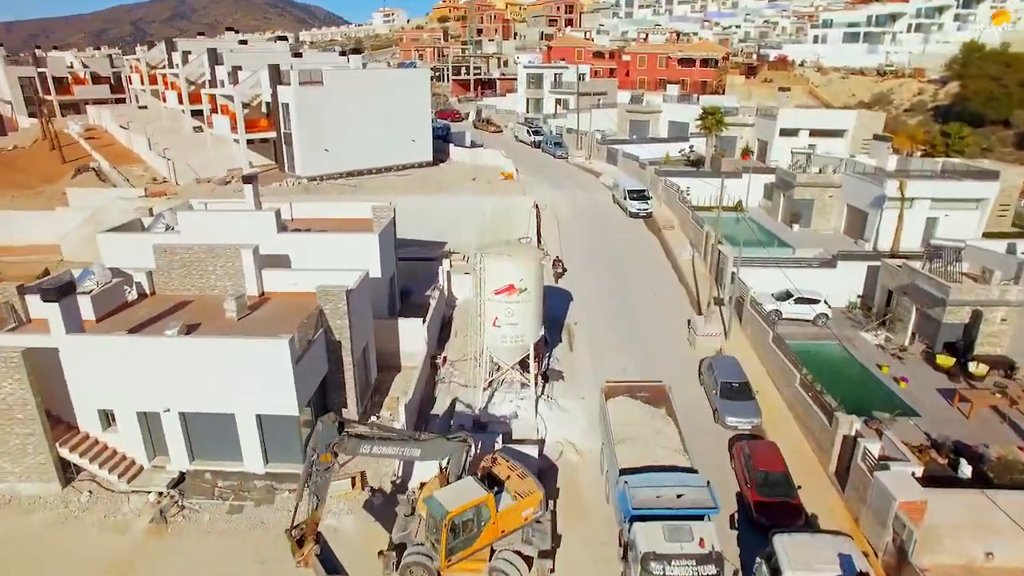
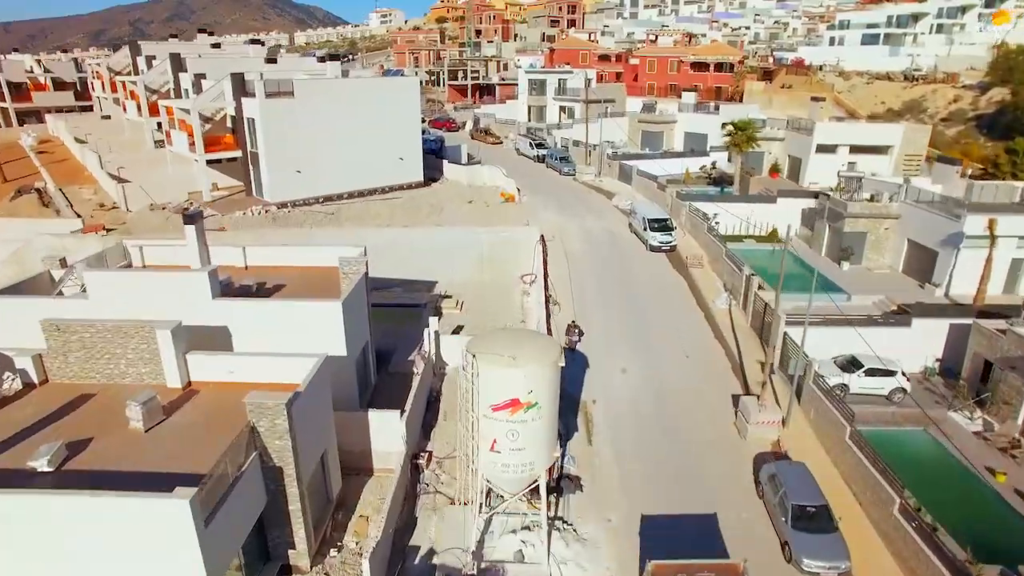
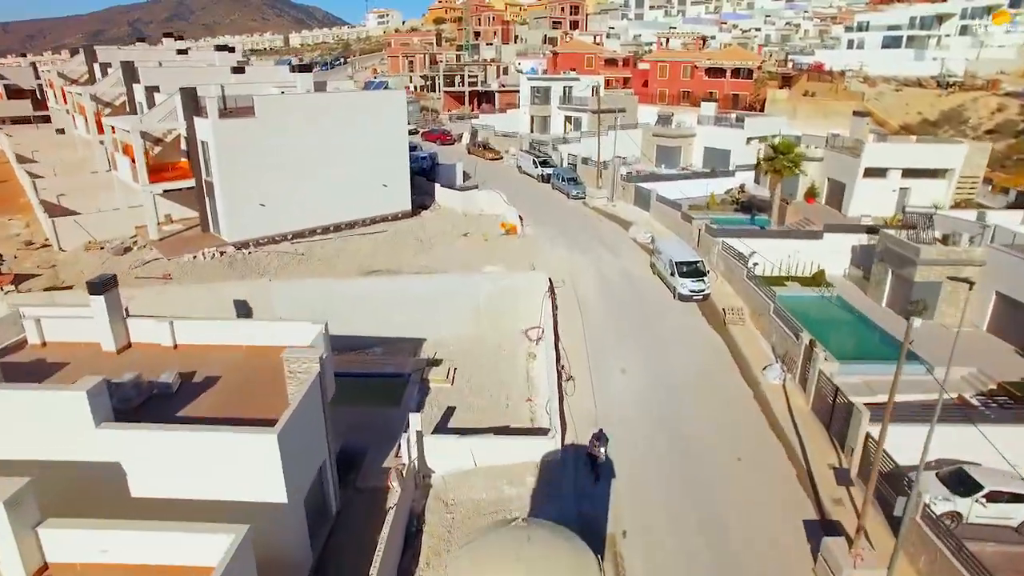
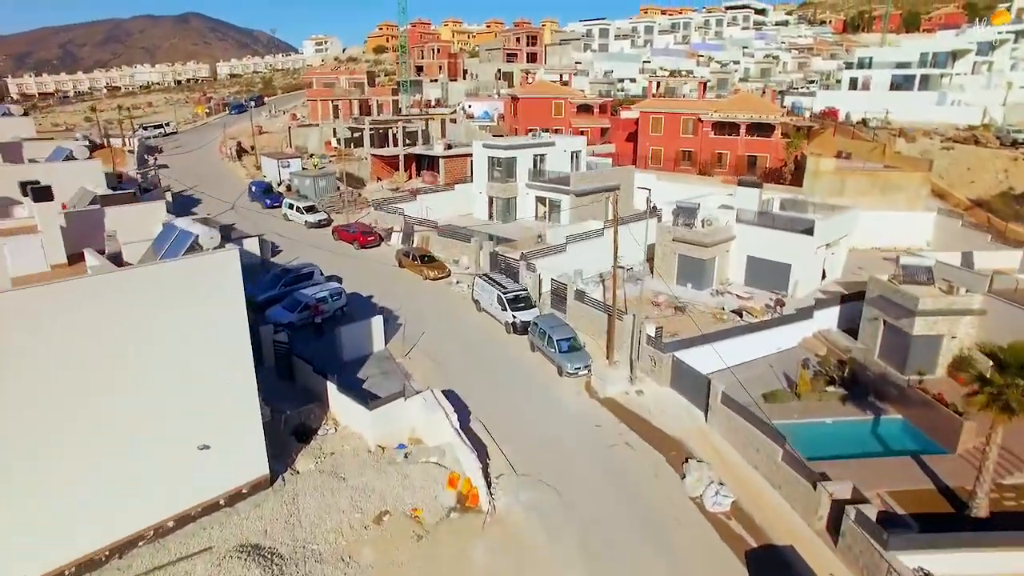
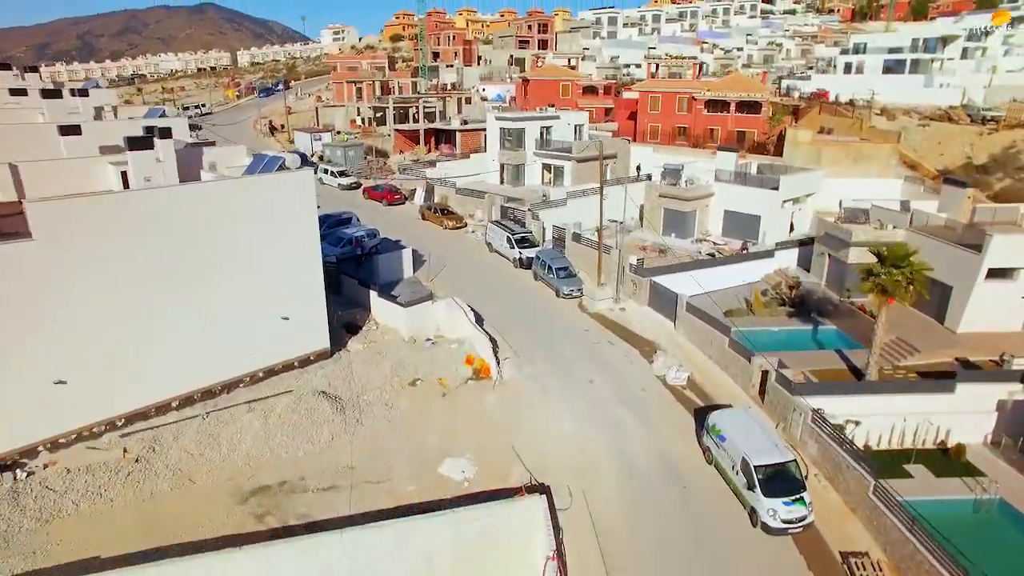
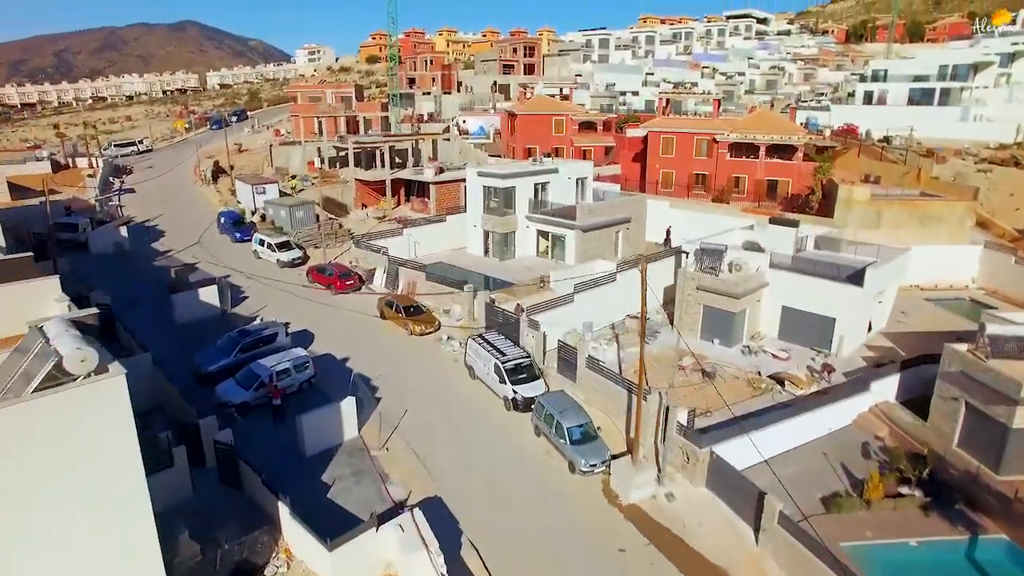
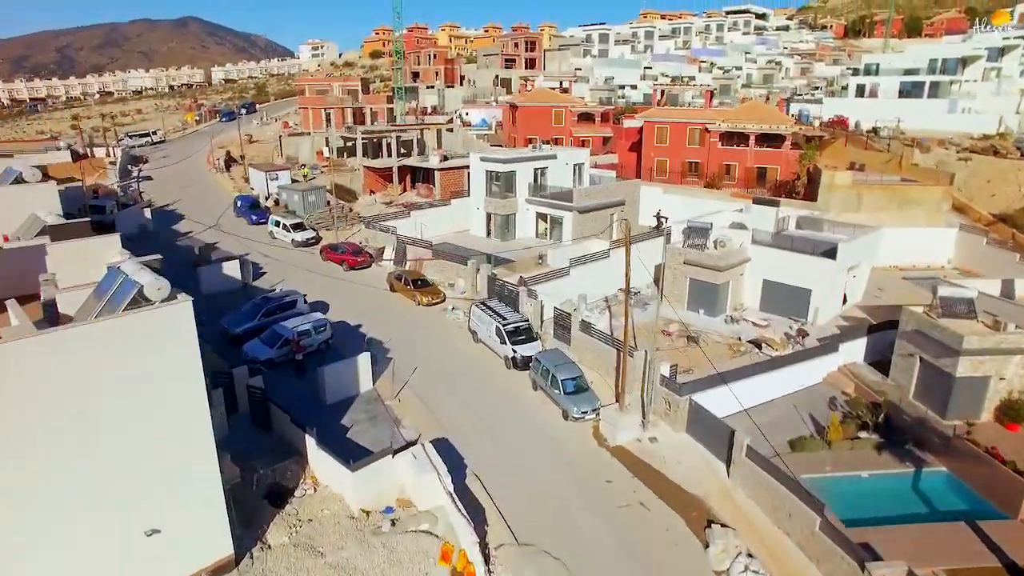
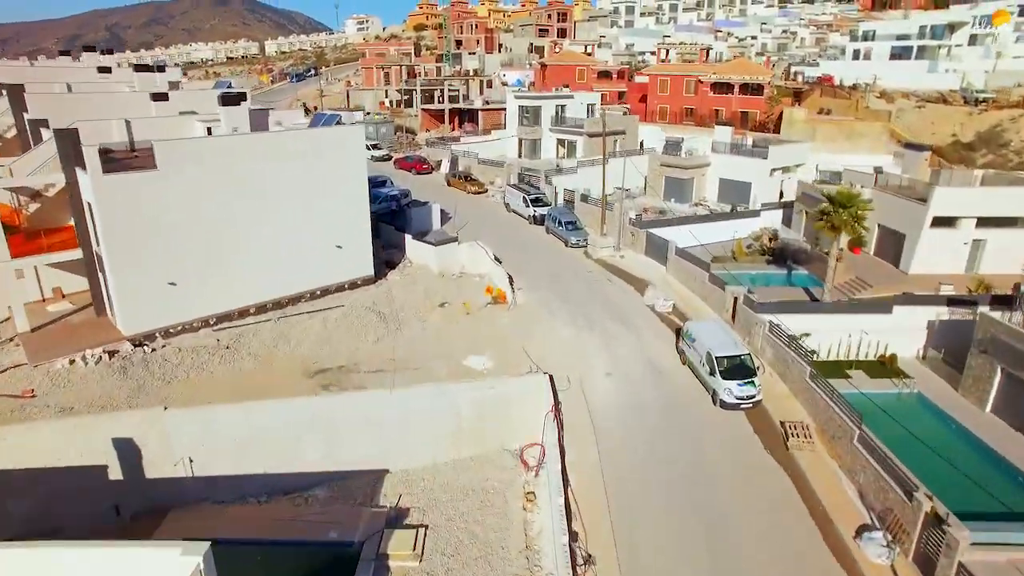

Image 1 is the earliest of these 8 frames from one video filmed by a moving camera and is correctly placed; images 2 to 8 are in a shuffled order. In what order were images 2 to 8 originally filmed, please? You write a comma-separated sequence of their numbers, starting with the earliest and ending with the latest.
2, 3, 8, 5, 4, 7, 6
